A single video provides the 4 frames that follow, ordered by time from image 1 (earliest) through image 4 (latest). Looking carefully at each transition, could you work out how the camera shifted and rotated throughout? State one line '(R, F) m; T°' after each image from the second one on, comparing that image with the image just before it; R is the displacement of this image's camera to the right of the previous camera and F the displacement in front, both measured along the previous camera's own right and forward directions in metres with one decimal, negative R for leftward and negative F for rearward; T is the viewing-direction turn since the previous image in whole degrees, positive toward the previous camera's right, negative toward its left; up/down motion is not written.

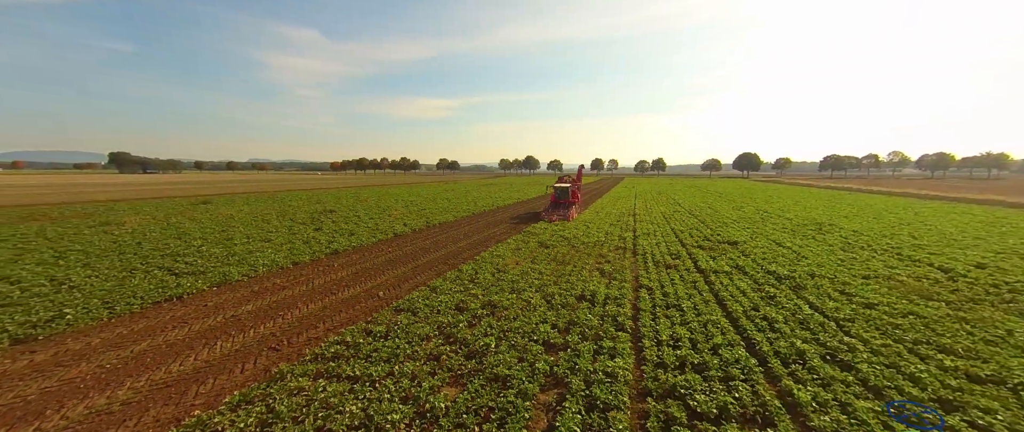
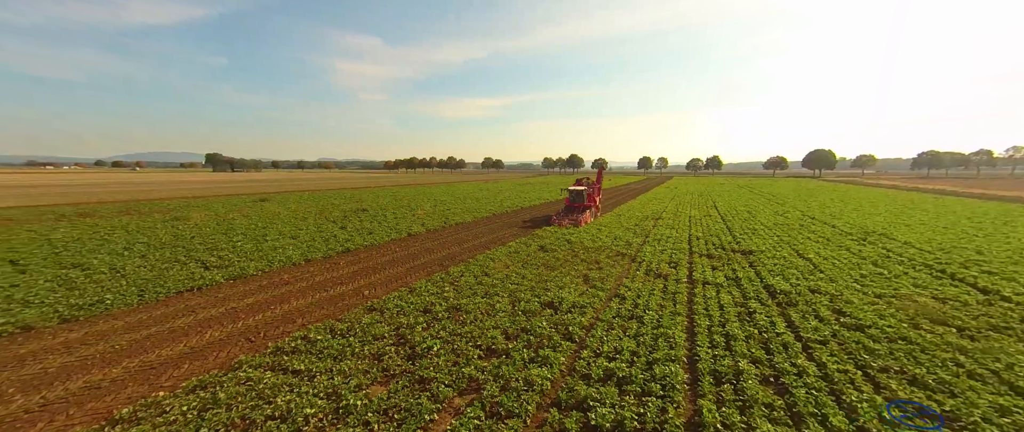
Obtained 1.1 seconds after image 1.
(+1.7, -0.1) m; -6°
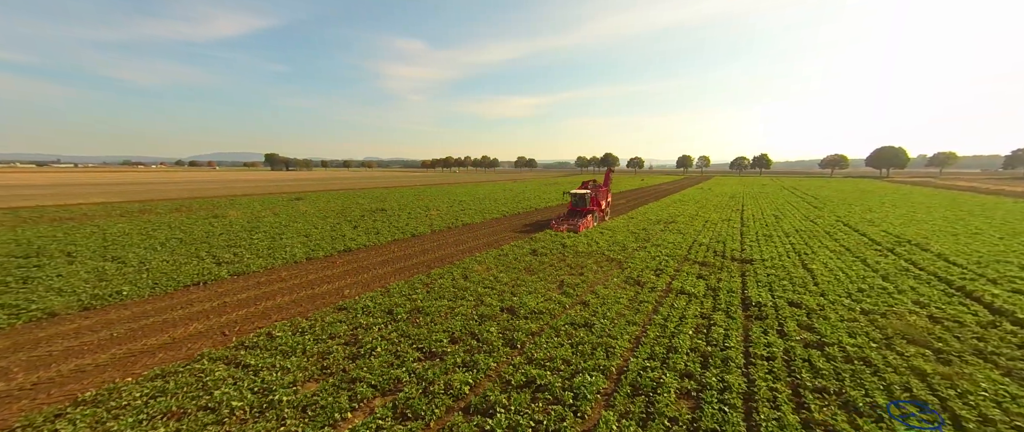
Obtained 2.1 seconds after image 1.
(+1.6, -0.1) m; -4°
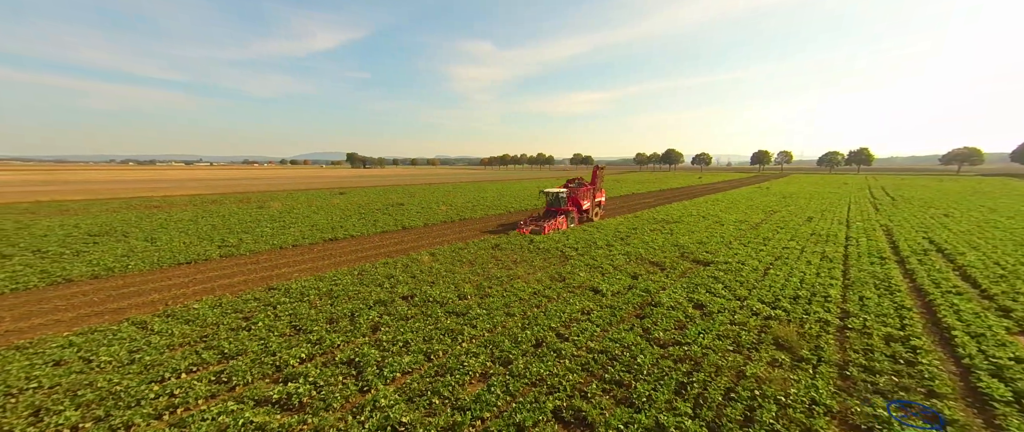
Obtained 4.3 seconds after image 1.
(+3.6, -0.3) m; -6°
